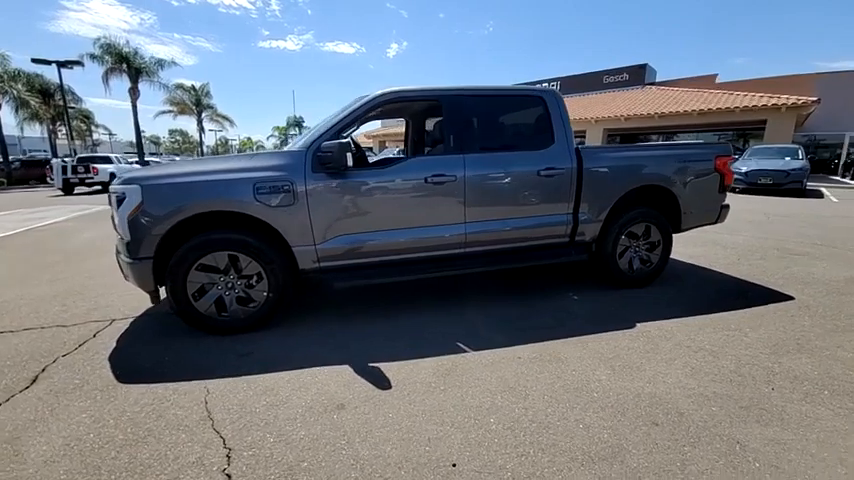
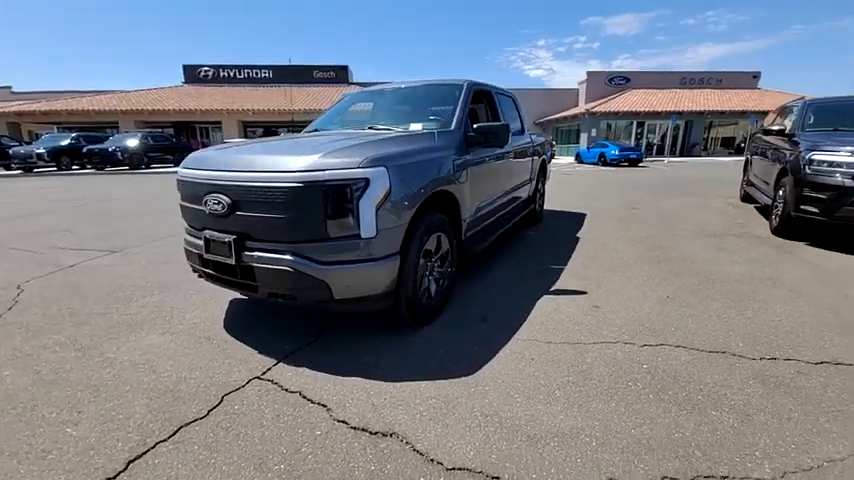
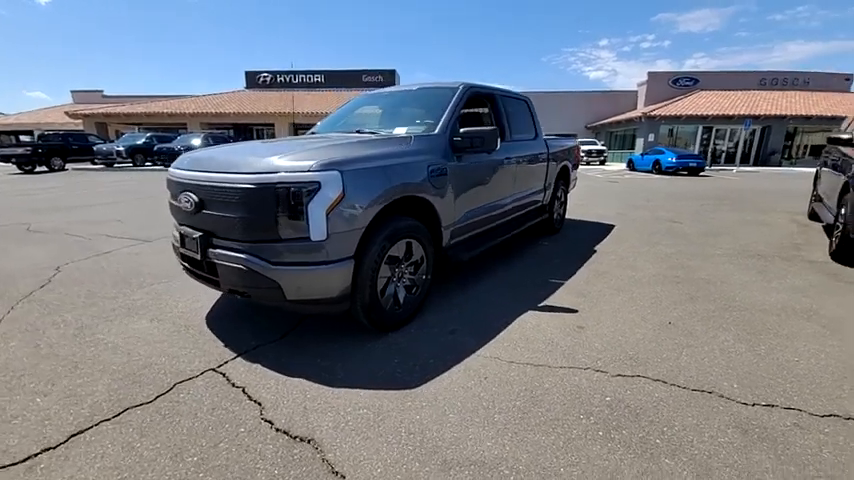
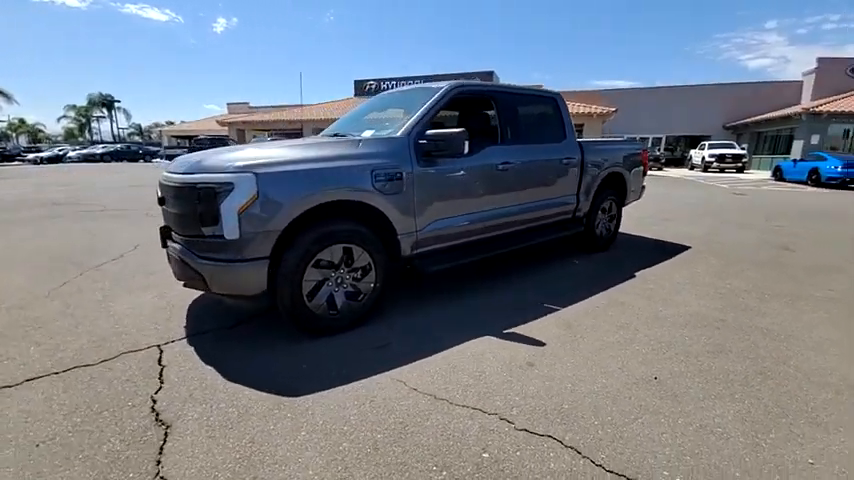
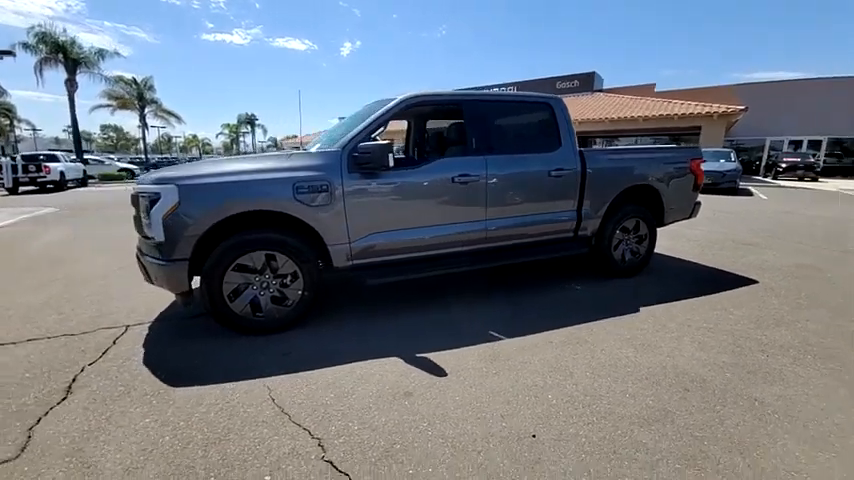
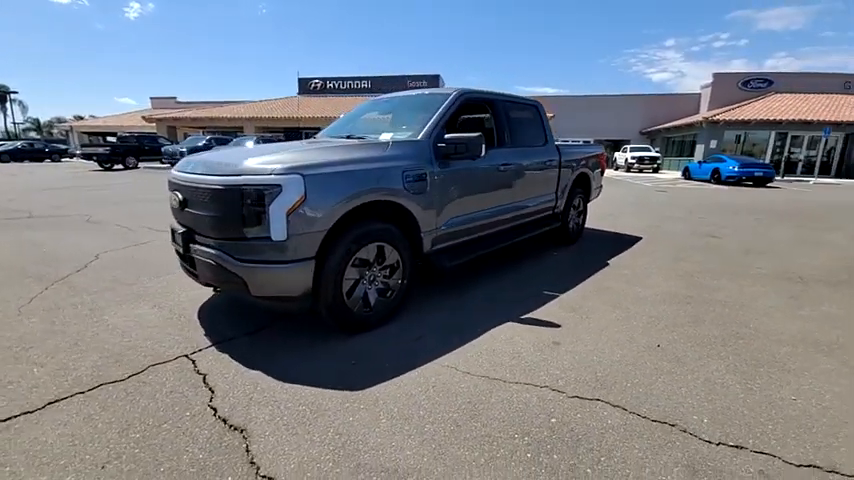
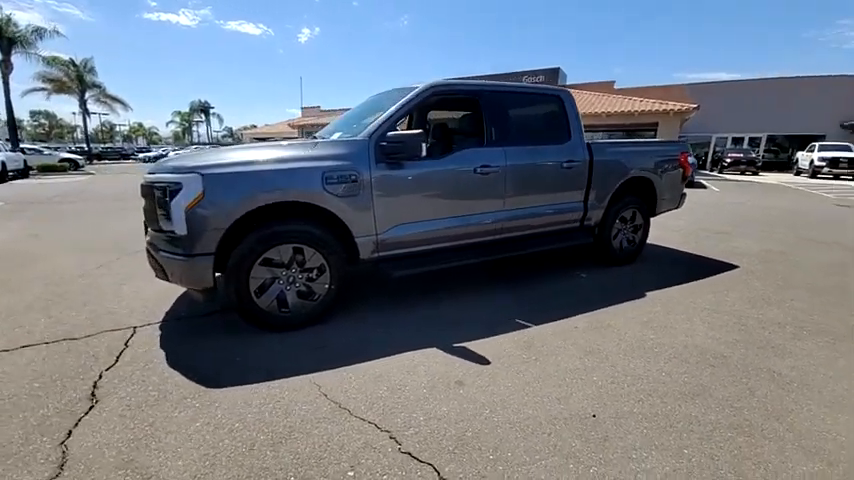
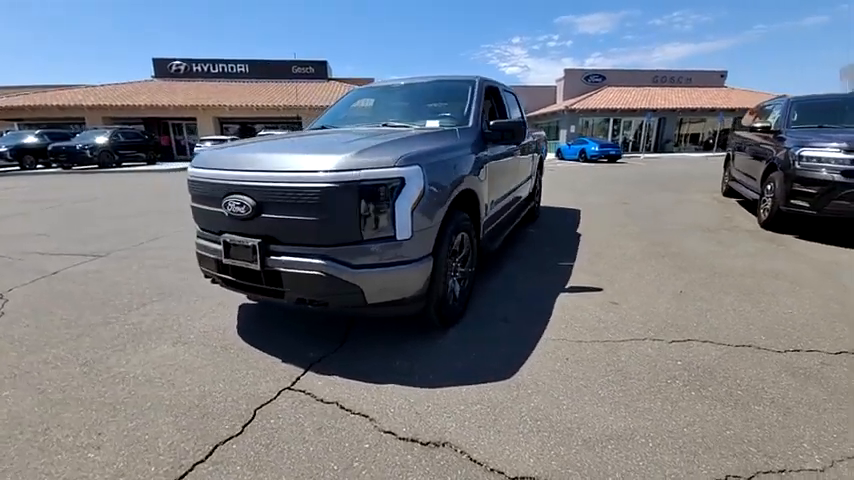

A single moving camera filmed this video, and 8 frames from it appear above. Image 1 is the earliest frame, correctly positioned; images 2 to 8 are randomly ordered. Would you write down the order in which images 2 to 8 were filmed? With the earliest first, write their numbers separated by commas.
5, 7, 4, 6, 3, 2, 8
